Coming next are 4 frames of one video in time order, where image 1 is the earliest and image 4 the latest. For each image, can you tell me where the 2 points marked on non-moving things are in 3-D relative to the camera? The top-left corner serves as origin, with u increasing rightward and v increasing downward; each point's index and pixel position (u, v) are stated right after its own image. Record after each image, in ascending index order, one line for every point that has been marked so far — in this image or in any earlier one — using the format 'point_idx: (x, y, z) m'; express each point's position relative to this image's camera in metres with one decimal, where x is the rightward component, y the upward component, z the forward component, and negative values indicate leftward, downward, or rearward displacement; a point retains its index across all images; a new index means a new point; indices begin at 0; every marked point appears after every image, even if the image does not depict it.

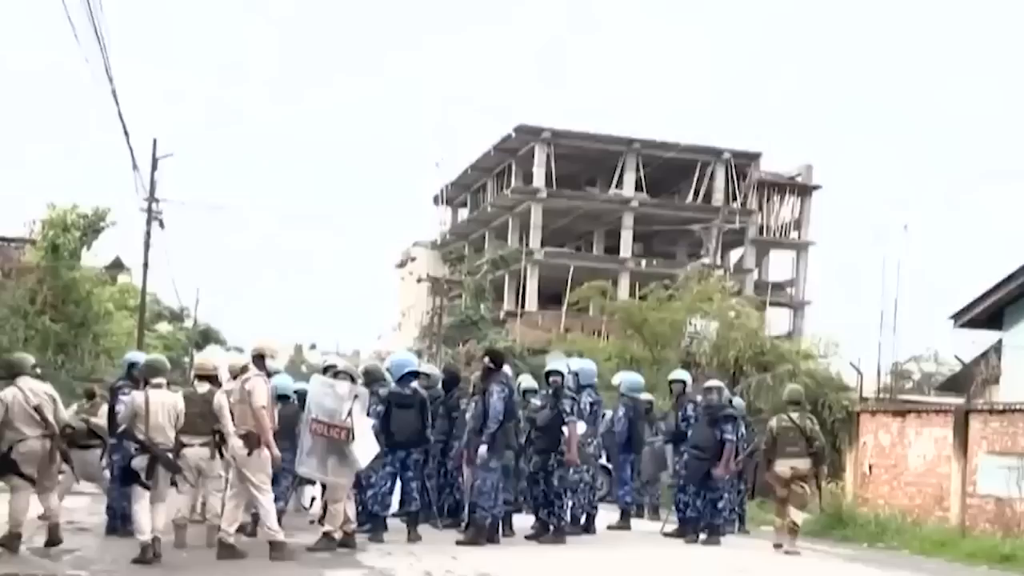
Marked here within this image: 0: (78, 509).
0: (-5.3, -2.7, +14.7) m
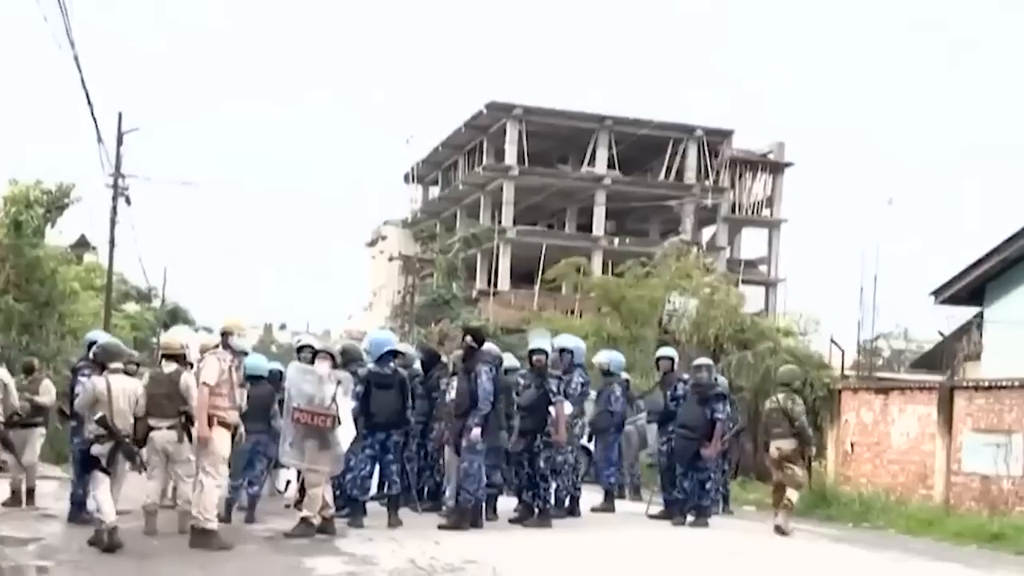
0: (-5.5, -2.4, +14.2) m
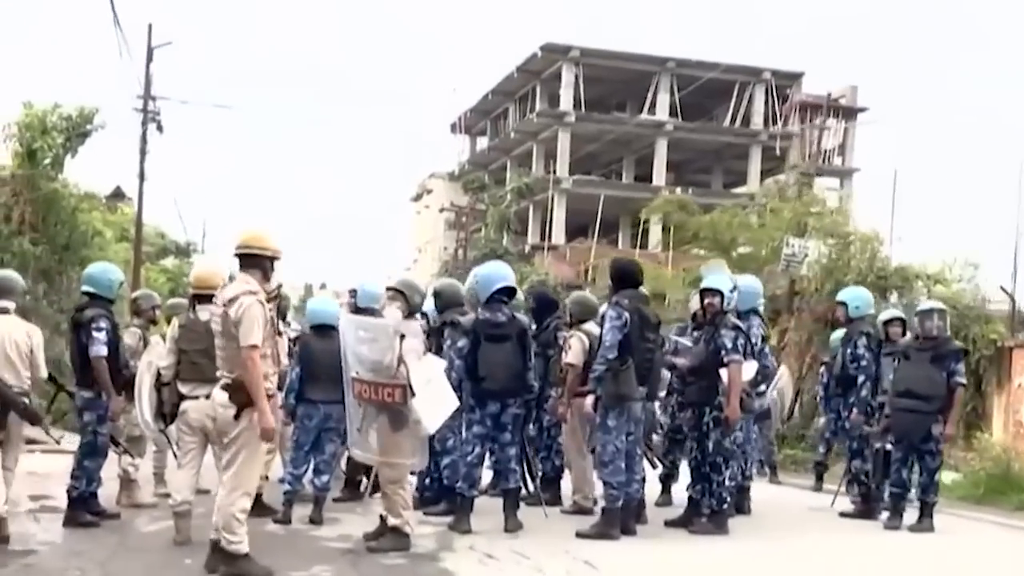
0: (-4.3, -1.8, +11.2) m
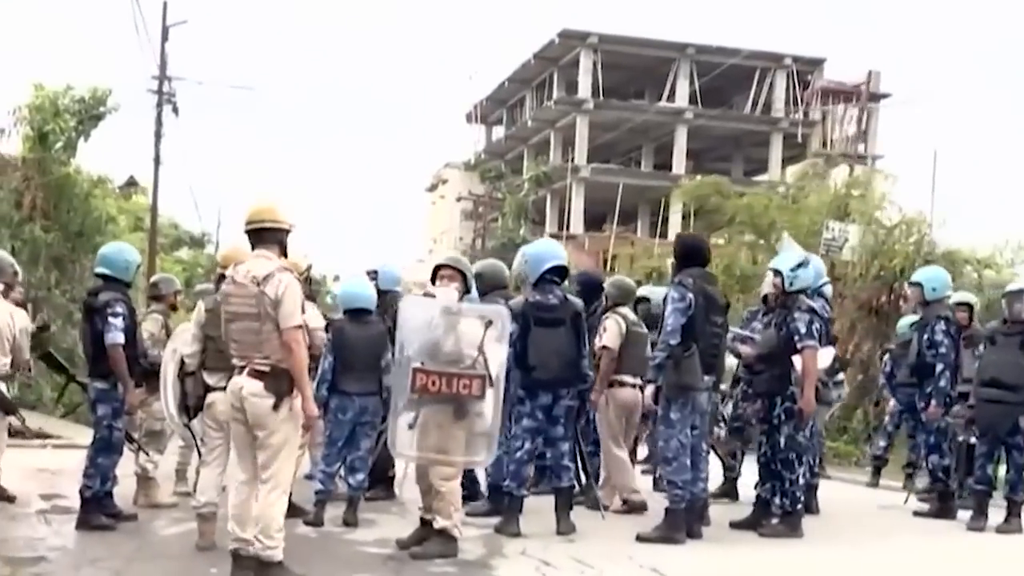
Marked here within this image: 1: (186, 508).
0: (-3.9, -1.6, +10.6) m
1: (-2.3, -1.6, +8.7) m
